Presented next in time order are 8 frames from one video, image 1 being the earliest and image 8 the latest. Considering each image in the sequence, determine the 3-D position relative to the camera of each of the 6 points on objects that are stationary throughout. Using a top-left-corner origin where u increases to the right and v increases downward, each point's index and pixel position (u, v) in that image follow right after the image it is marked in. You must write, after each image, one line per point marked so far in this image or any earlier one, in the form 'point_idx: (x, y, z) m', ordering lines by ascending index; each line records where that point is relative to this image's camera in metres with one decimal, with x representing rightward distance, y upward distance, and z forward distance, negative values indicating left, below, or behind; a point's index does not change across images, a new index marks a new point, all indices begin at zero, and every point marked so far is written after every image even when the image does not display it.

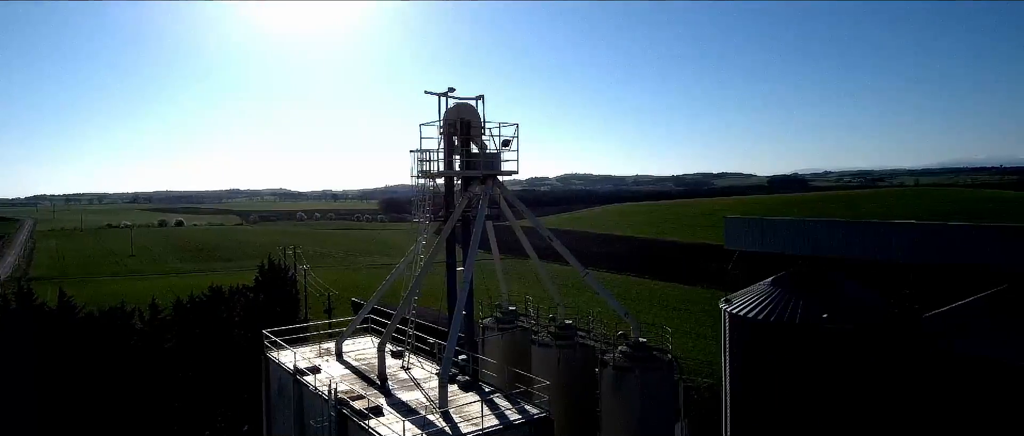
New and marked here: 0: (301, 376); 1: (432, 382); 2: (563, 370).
0: (-6.2, -4.5, +17.5) m
1: (-2.6, -5.2, +19.3) m
2: (+1.0, -4.8, +19.5) m
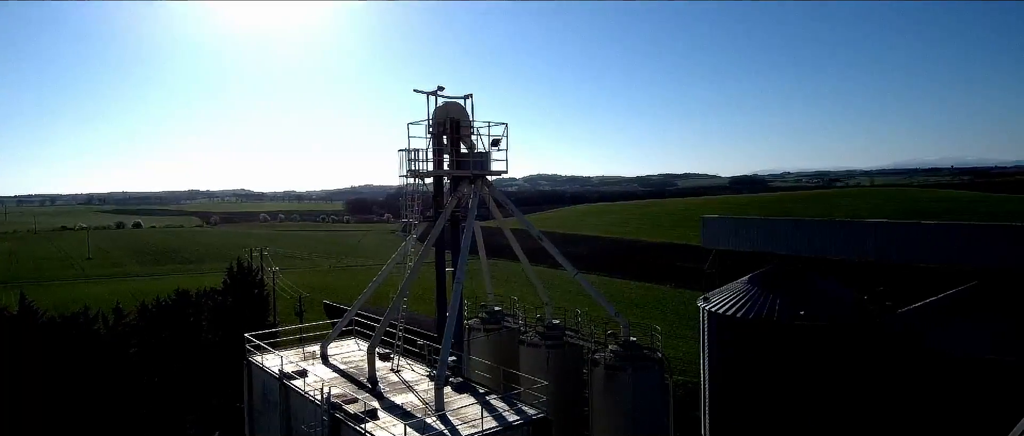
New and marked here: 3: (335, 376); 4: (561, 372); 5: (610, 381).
0: (-6.3, -4.5, +17.1) m
1: (-2.8, -5.2, +19.0) m
2: (+0.8, -4.8, +19.4) m
3: (-5.8, -5.1, +19.9) m
4: (+1.2, -4.8, +19.4) m
5: (+2.1, -4.0, +15.2) m
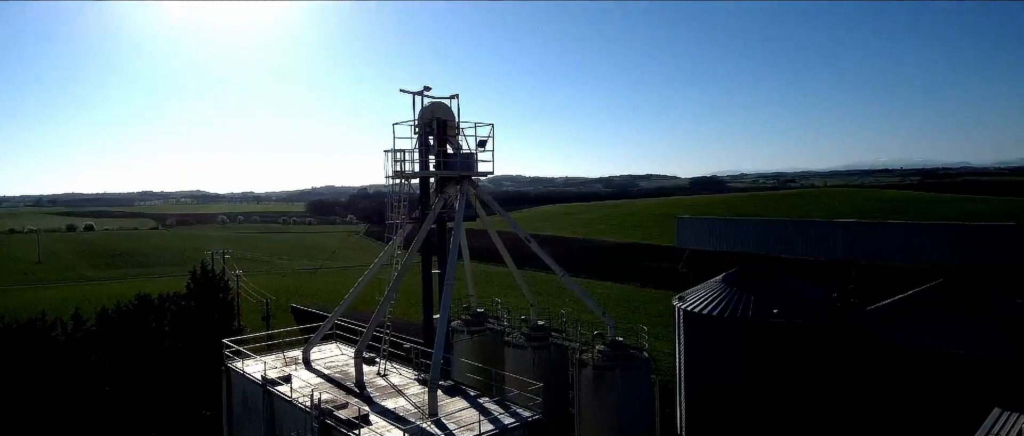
0: (-6.5, -4.5, +16.6) m
1: (-3.0, -5.2, +18.8) m
2: (+0.6, -4.8, +19.3) m
3: (-6.1, -5.2, +19.4) m
4: (+1.0, -4.8, +19.4) m
5: (+2.0, -4.0, +15.2) m
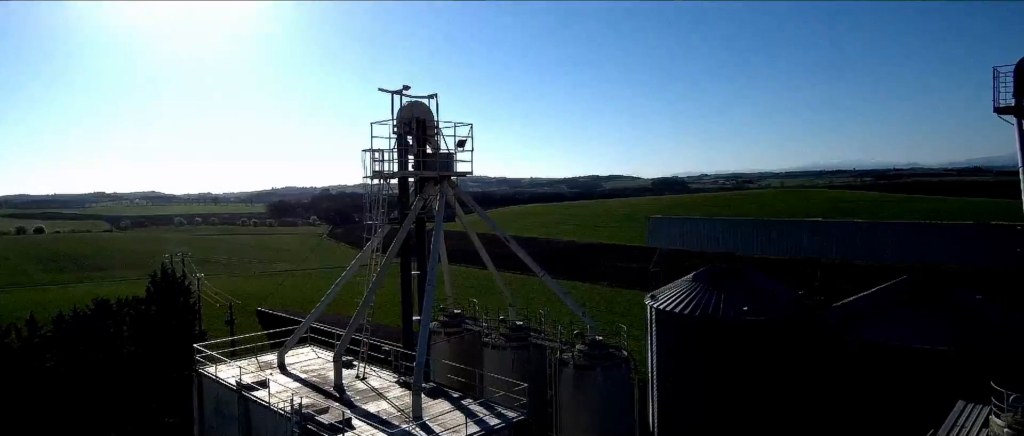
0: (-6.9, -4.6, +16.2) m
1: (-3.5, -5.2, +18.5) m
2: (0.0, -4.8, +19.3) m
3: (-6.6, -5.2, +19.0) m
4: (+0.4, -4.8, +19.3) m
5: (+1.6, -4.0, +15.2) m
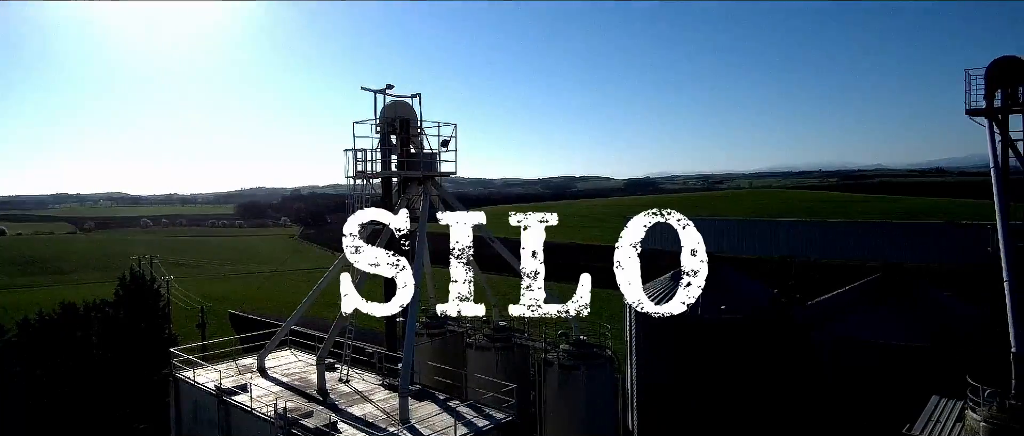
0: (-7.2, -4.6, +15.9) m
1: (-3.9, -5.2, +18.3) m
2: (-0.4, -4.8, +19.2) m
3: (-7.1, -5.2, +18.7) m
4: (0.0, -4.8, +19.2) m
5: (+1.4, -4.0, +15.2) m
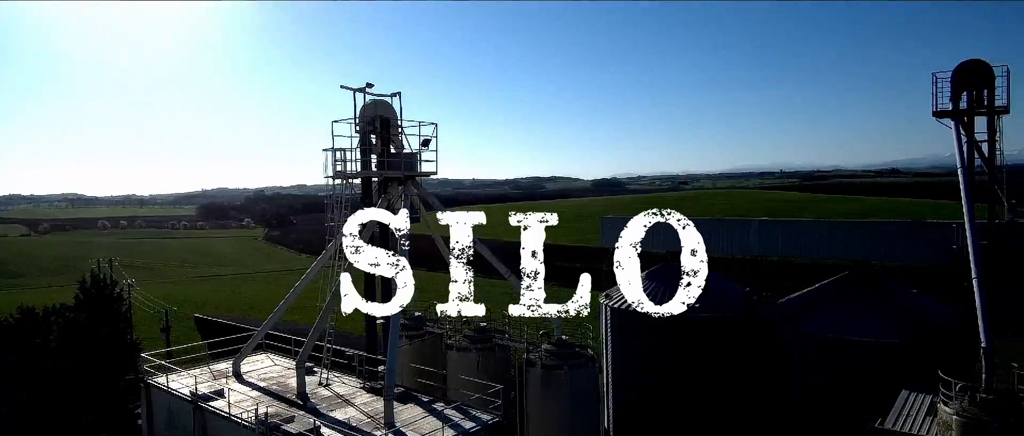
0: (-7.5, -4.6, +15.4) m
1: (-4.4, -5.2, +18.0) m
2: (-0.9, -4.8, +19.0) m
3: (-7.5, -5.3, +18.2) m
4: (-0.5, -4.8, +19.1) m
5: (+1.1, -4.0, +15.1) m
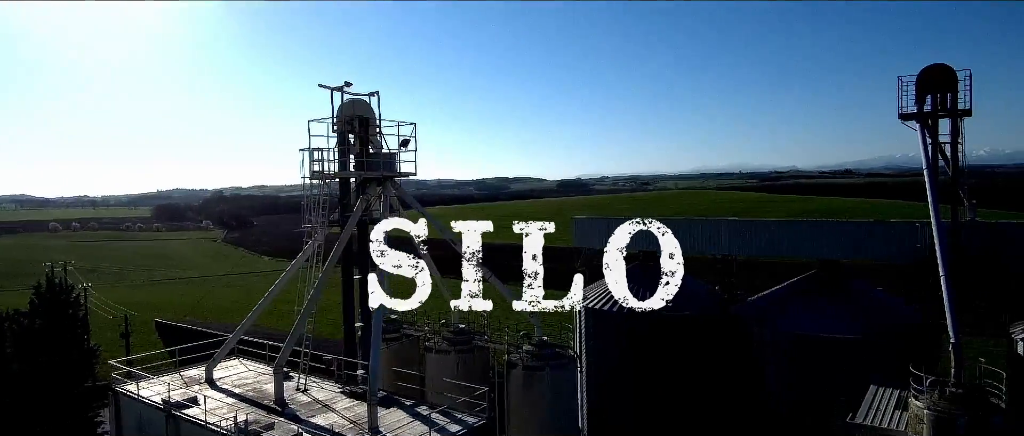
0: (-7.8, -4.7, +14.9) m
1: (-4.9, -5.3, +17.7) m
2: (-1.4, -4.8, +18.9) m
3: (-8.0, -5.3, +17.7) m
4: (-1.1, -4.8, +19.0) m
5: (+0.7, -4.0, +15.1) m
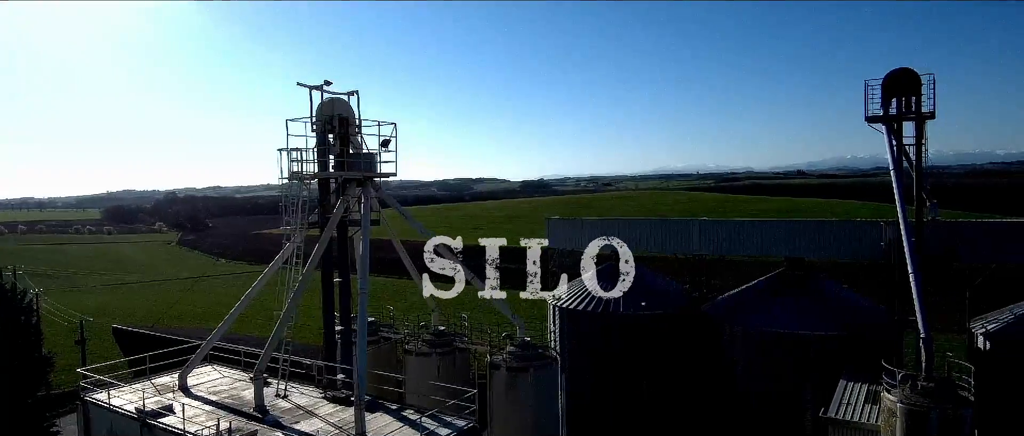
0: (-8.1, -4.7, +14.4) m
1: (-5.2, -5.3, +17.3) m
2: (-1.9, -4.9, +18.7) m
3: (-8.4, -5.4, +17.2) m
4: (-1.5, -4.9, +18.8) m
5: (+0.5, -4.1, +15.0) m
